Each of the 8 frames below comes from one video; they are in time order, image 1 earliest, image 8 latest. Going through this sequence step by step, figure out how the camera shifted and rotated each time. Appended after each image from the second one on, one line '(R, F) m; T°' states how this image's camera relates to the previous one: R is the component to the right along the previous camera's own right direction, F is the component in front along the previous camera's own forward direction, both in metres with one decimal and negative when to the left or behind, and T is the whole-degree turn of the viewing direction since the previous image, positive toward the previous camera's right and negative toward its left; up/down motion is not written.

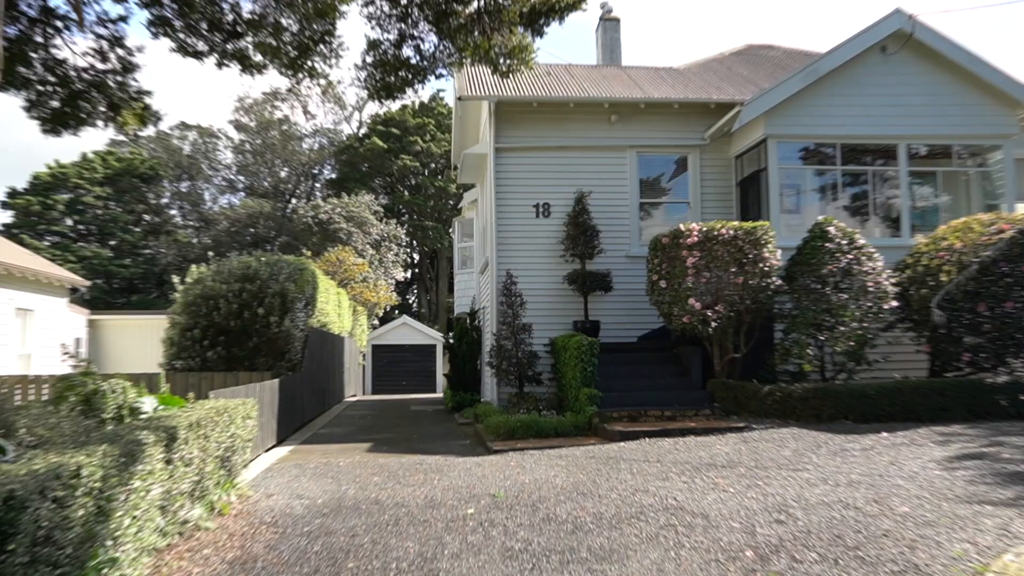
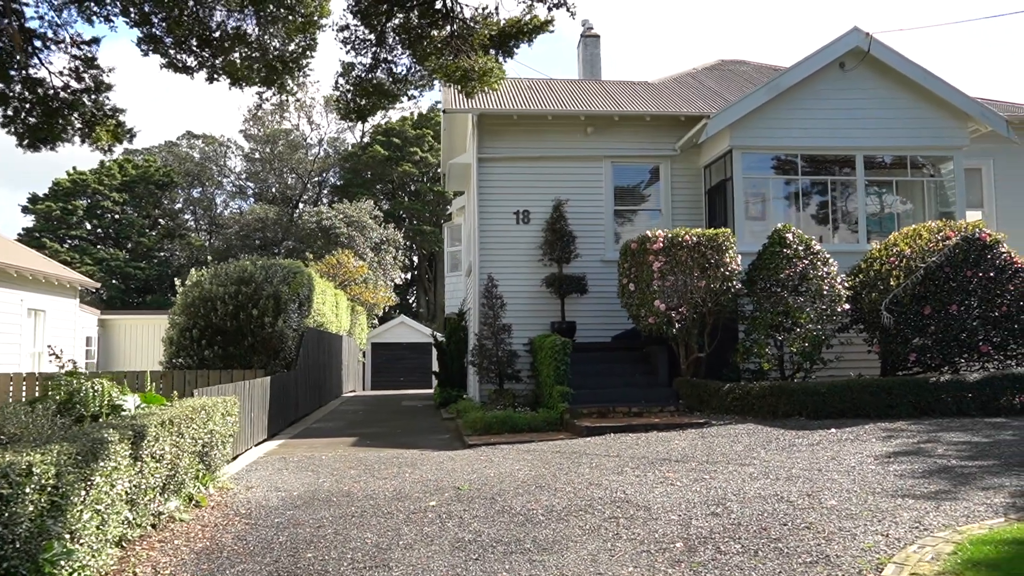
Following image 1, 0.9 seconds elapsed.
(+0.7, -0.4) m; +1°
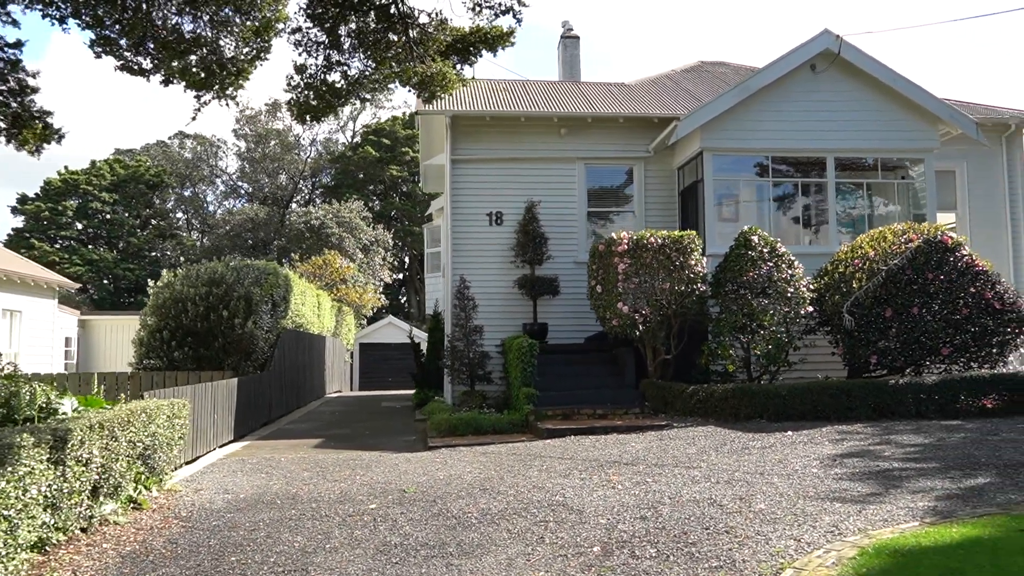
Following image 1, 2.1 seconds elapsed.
(+1.2, 0.0) m; 0°
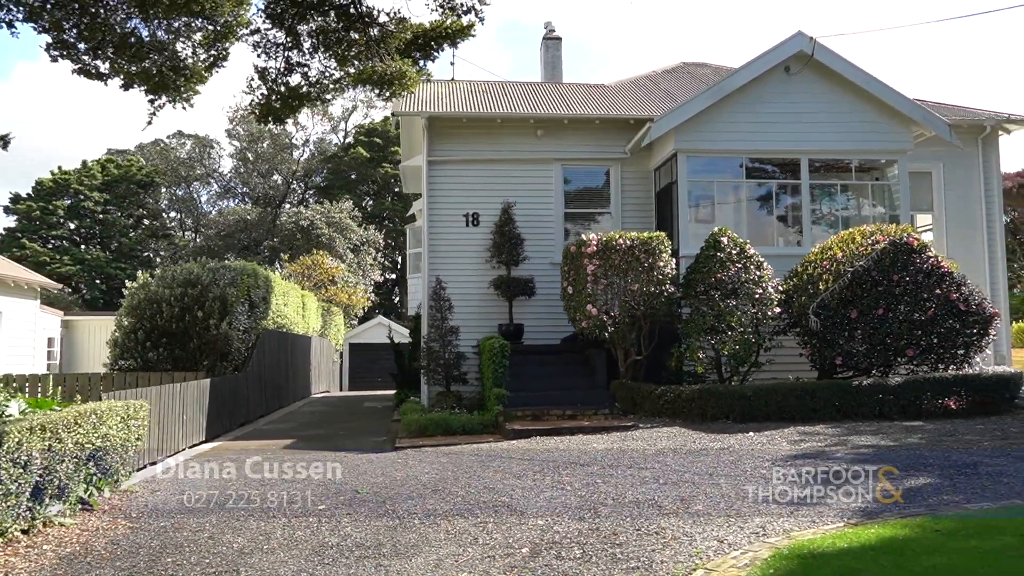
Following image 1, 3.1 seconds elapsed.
(+1.1, 0.0) m; 0°
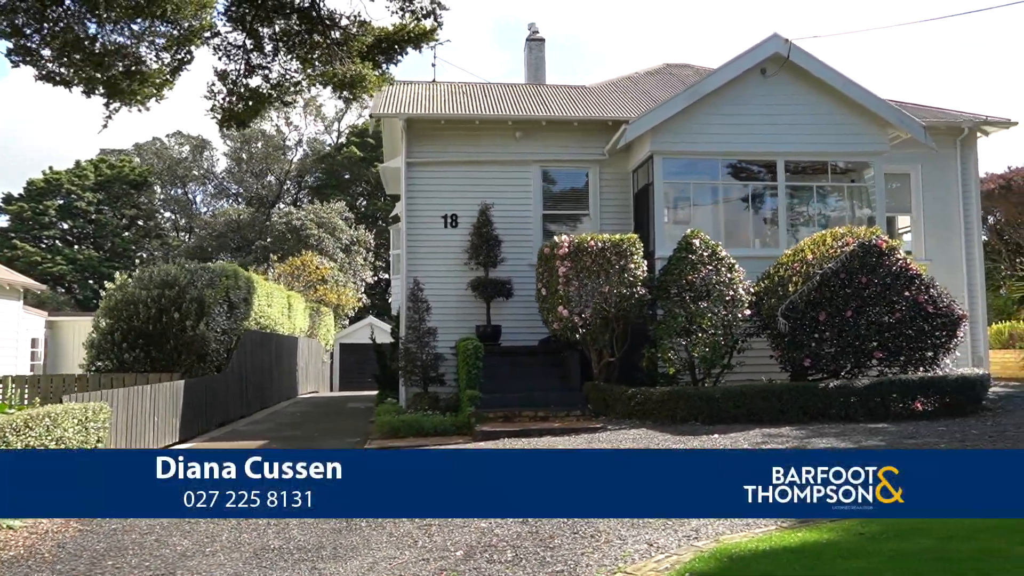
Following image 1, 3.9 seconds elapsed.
(+1.0, 0.0) m; 0°
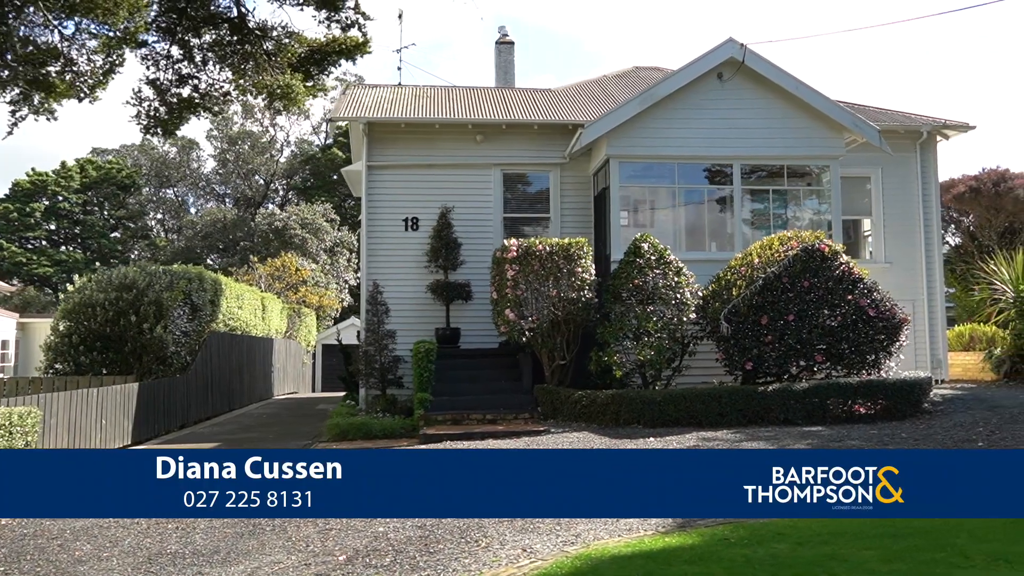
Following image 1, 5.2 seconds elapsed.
(+1.8, -0.1) m; 0°
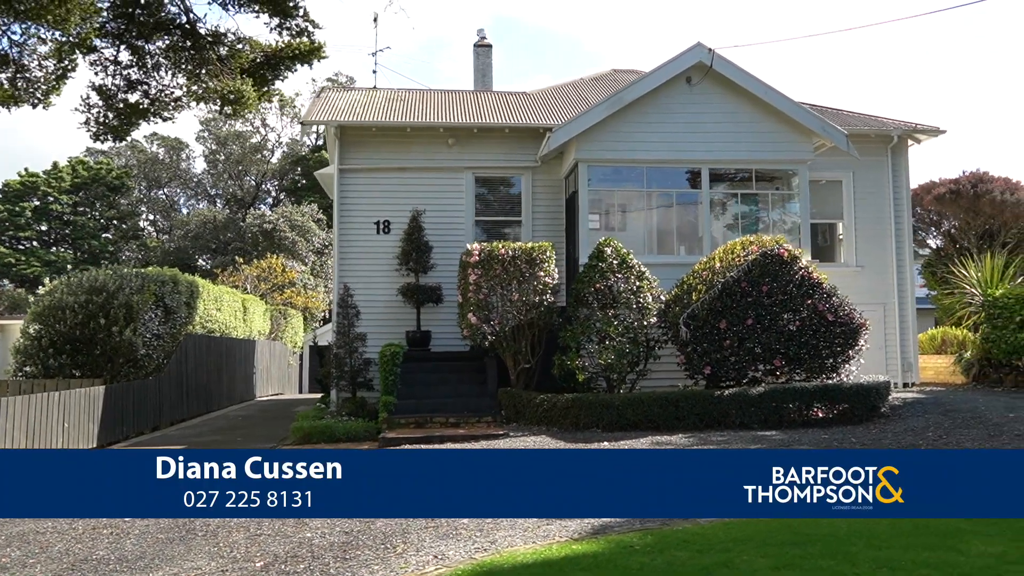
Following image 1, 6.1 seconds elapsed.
(+1.3, -0.1) m; 0°
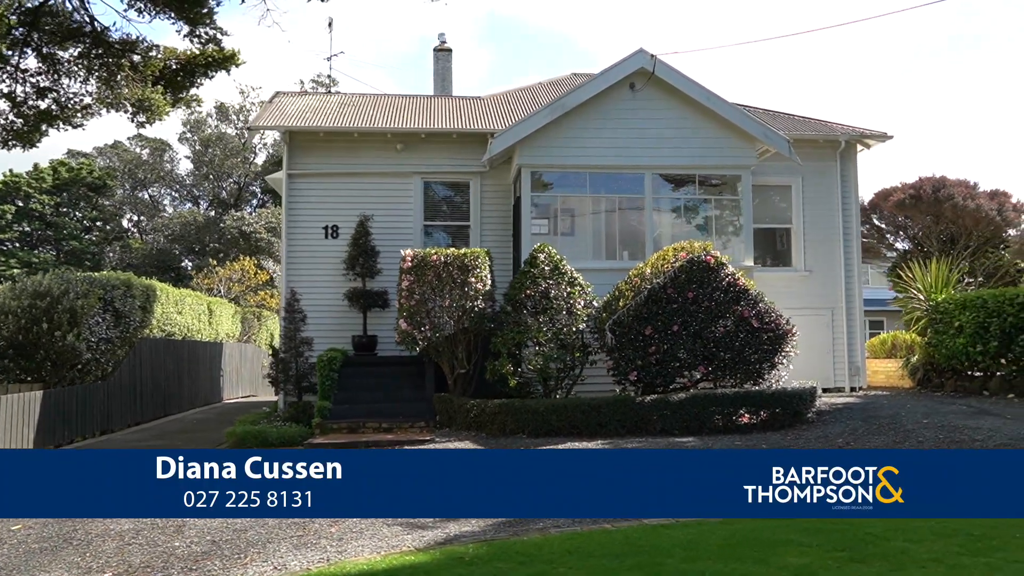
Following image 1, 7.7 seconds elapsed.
(+2.4, -0.1) m; 0°
